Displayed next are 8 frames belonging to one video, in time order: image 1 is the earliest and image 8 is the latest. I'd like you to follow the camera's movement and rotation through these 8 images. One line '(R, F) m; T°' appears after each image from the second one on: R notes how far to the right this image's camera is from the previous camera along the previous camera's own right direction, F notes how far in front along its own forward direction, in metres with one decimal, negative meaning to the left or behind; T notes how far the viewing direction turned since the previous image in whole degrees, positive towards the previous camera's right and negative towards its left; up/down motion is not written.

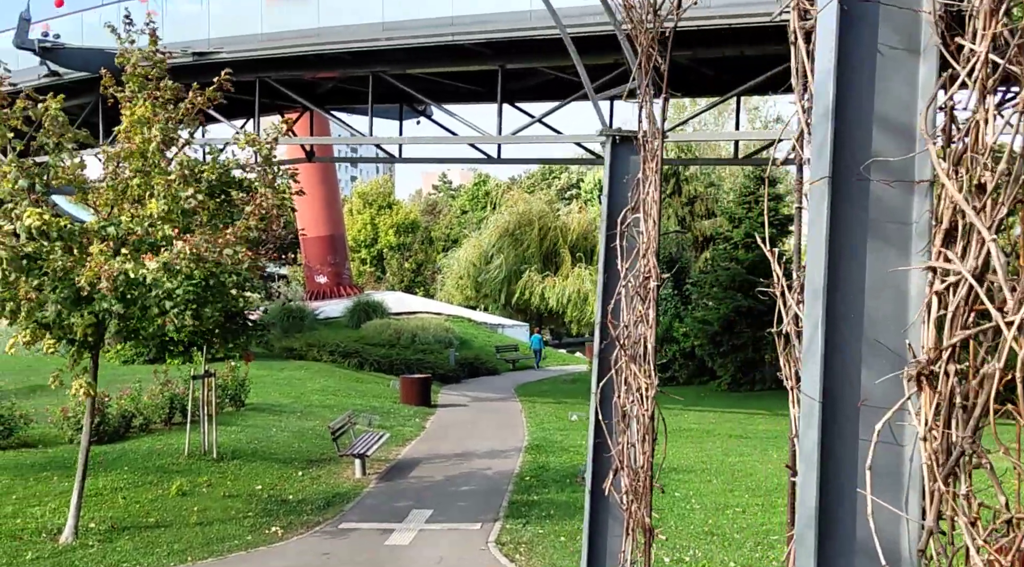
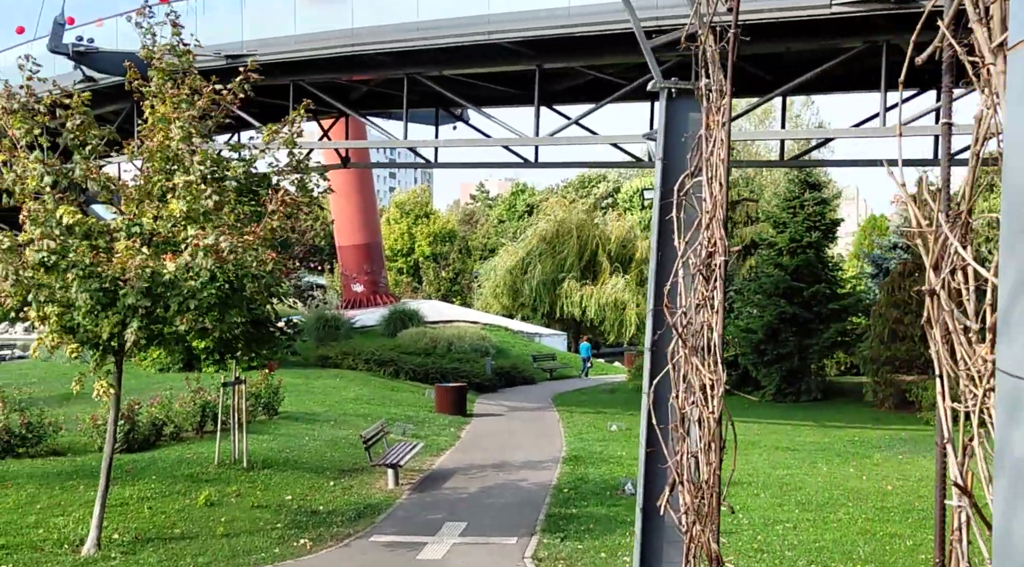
(0.0, +0.5) m; -2°
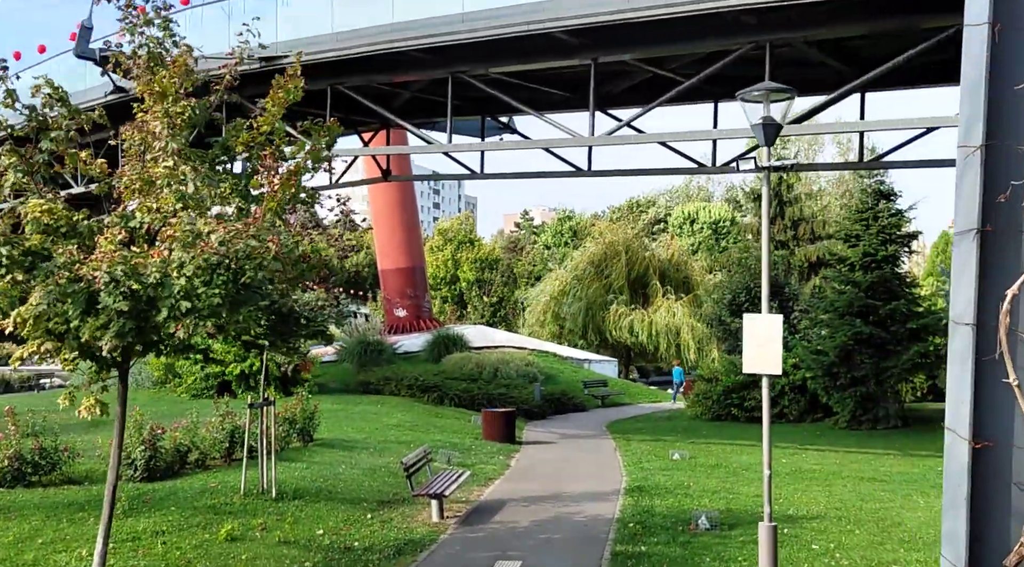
(-0.2, +1.4) m; -2°
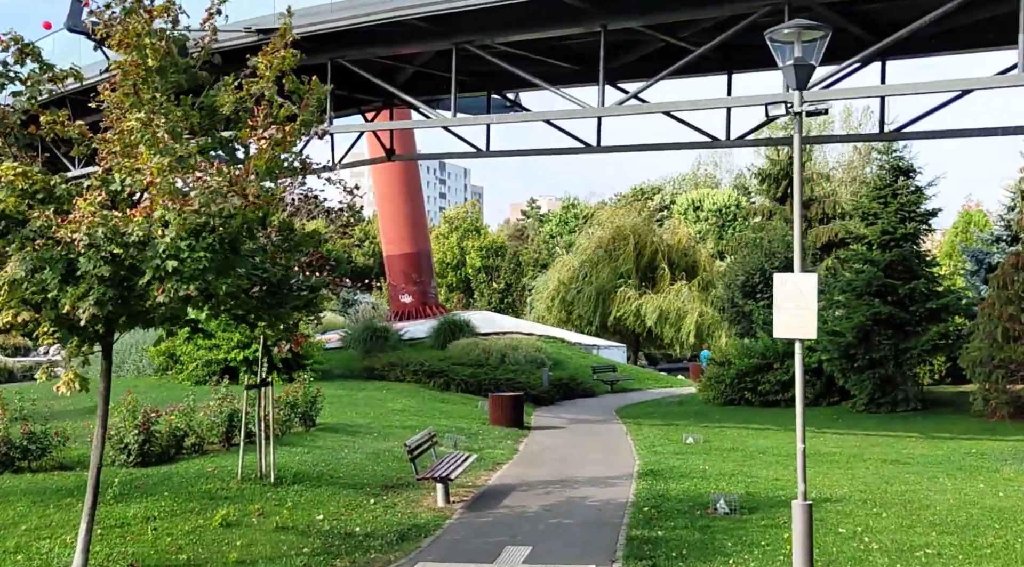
(0.0, +0.6) m; 0°
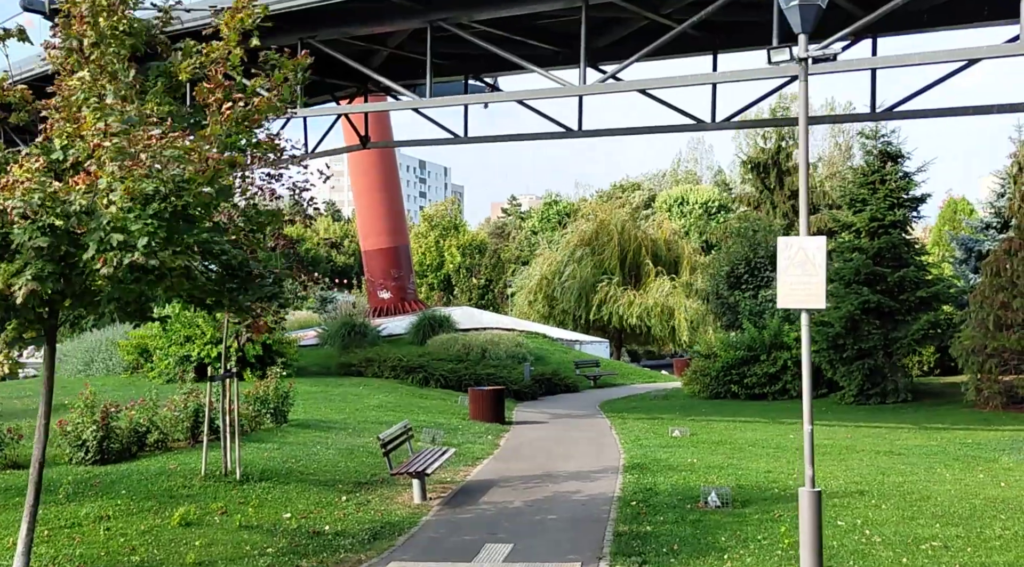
(0.0, +0.6) m; +1°
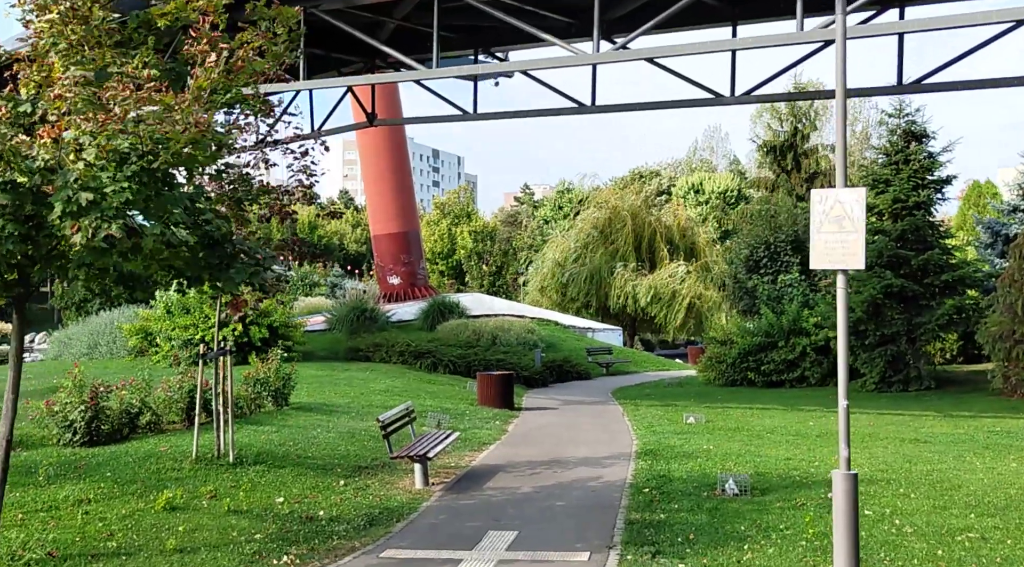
(+0.1, +0.6) m; -1°
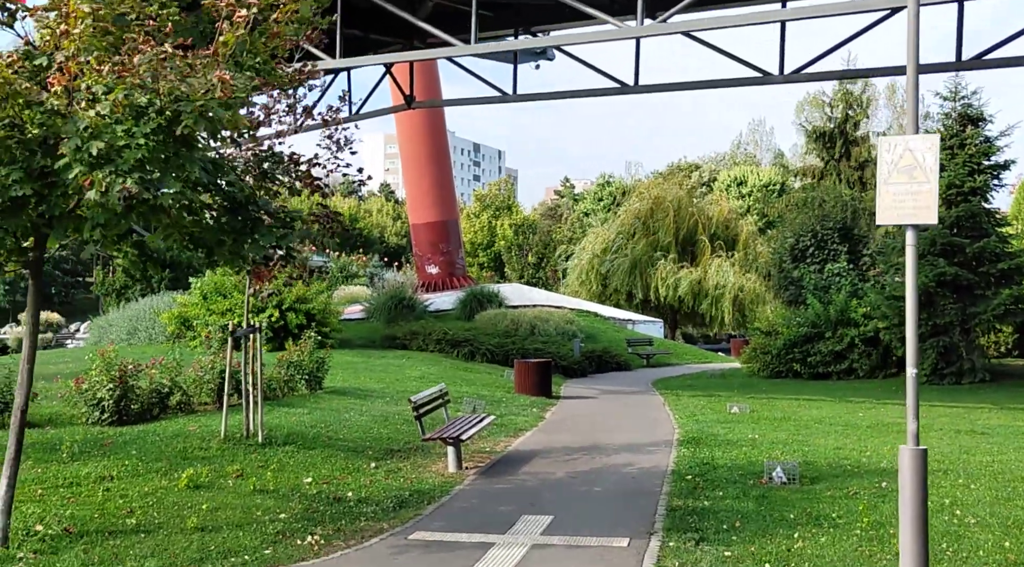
(0.0, +0.4) m; -2°
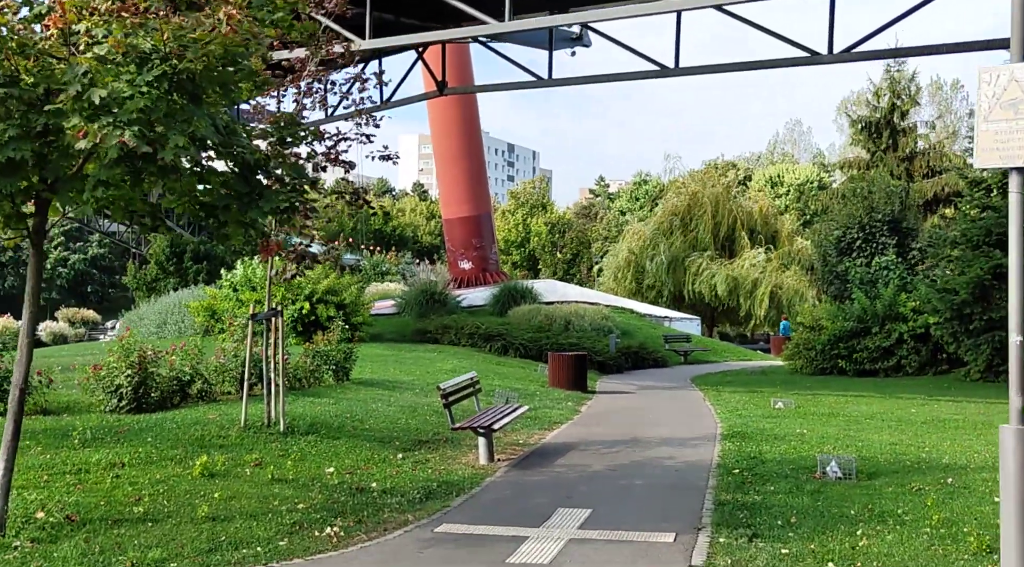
(0.0, +0.6) m; -2°
